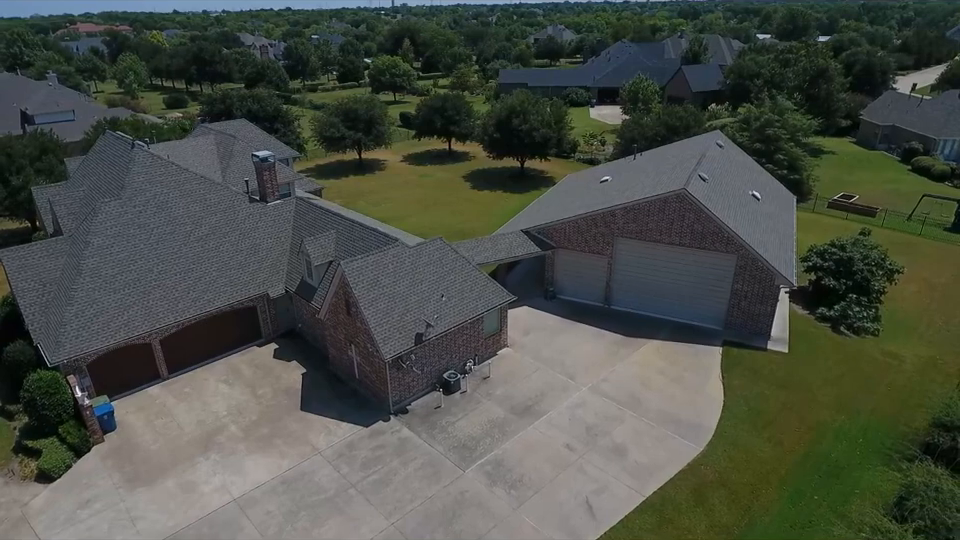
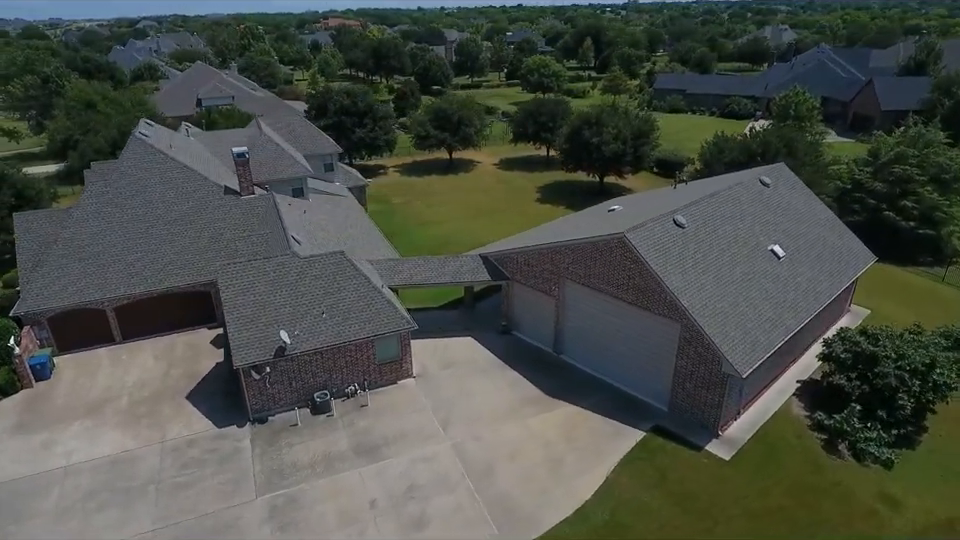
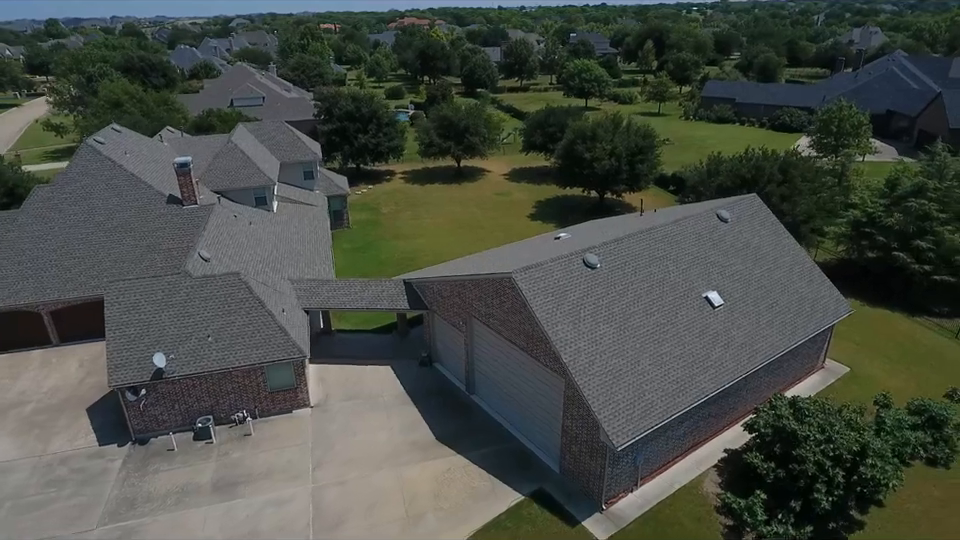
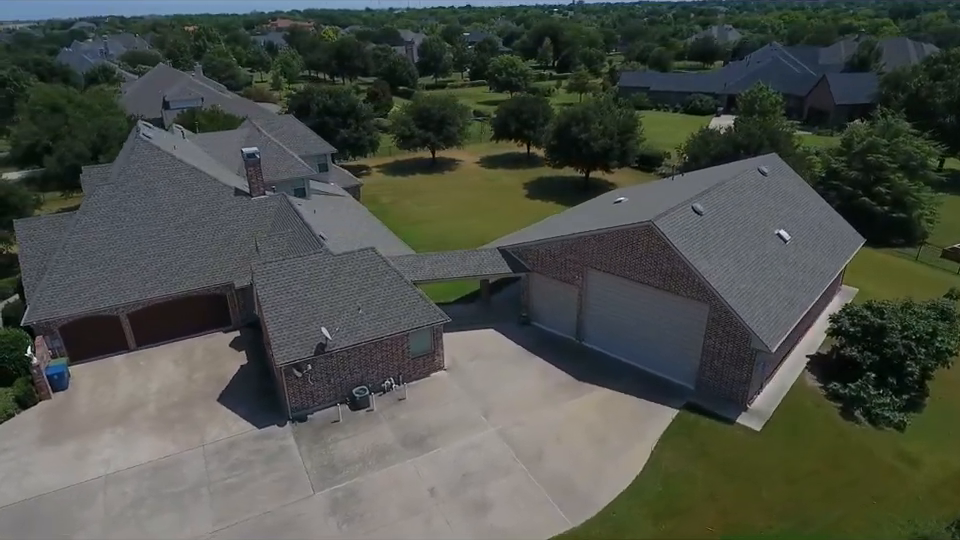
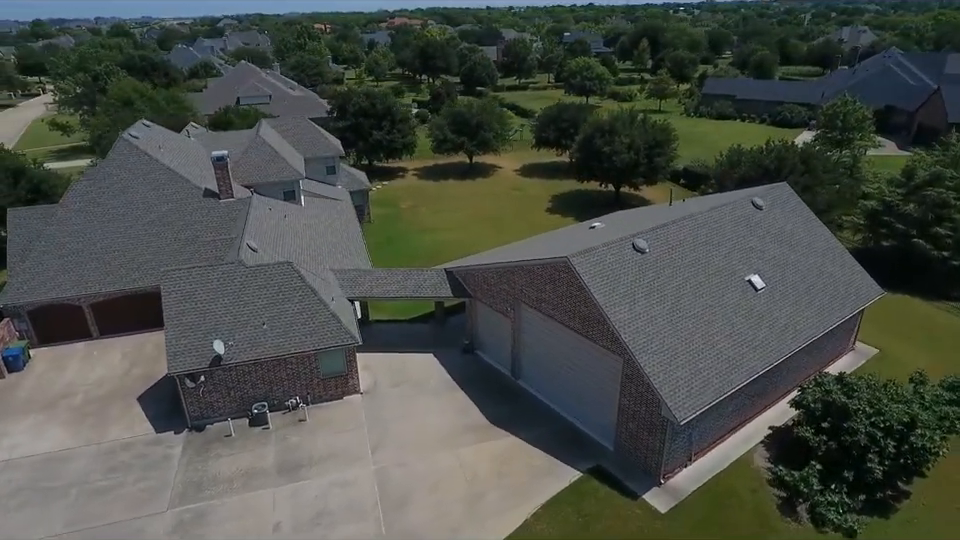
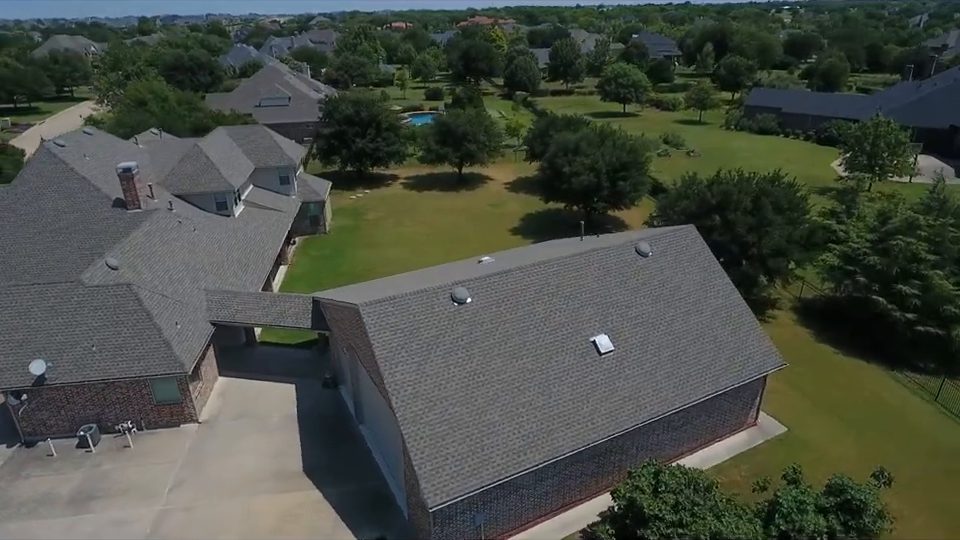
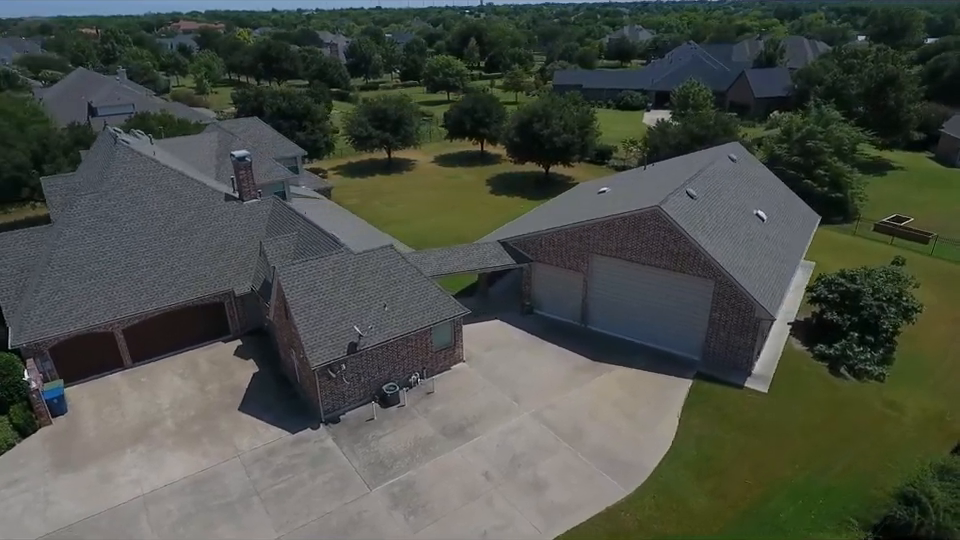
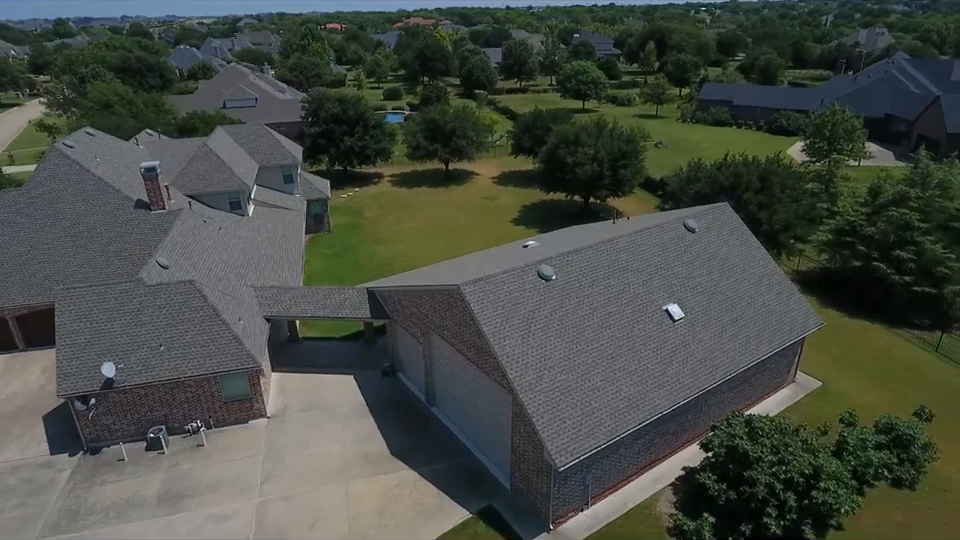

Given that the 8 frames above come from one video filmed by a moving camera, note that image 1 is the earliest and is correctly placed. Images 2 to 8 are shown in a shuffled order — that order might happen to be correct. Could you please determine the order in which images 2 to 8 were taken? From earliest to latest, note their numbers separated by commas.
7, 4, 2, 5, 3, 8, 6
